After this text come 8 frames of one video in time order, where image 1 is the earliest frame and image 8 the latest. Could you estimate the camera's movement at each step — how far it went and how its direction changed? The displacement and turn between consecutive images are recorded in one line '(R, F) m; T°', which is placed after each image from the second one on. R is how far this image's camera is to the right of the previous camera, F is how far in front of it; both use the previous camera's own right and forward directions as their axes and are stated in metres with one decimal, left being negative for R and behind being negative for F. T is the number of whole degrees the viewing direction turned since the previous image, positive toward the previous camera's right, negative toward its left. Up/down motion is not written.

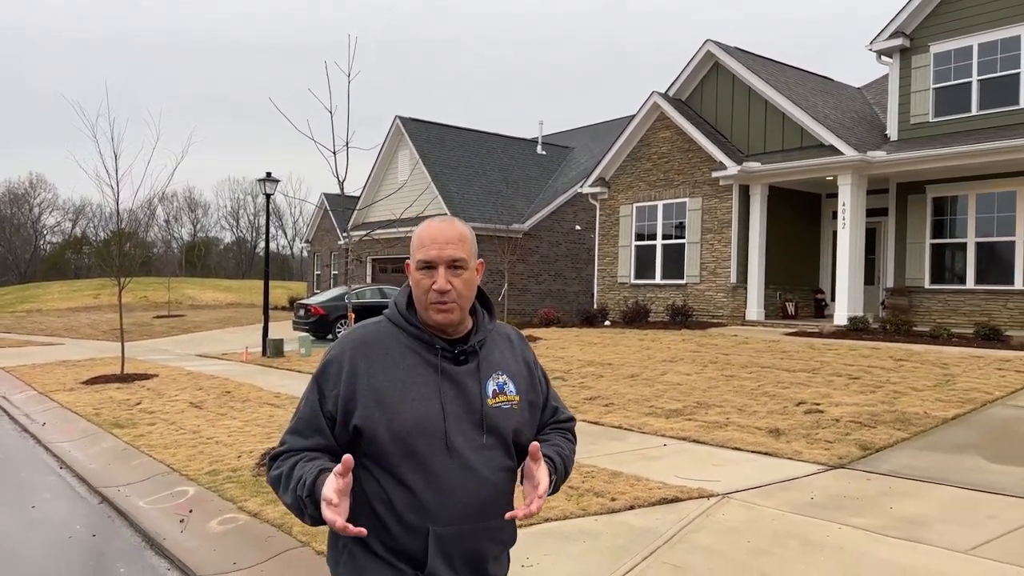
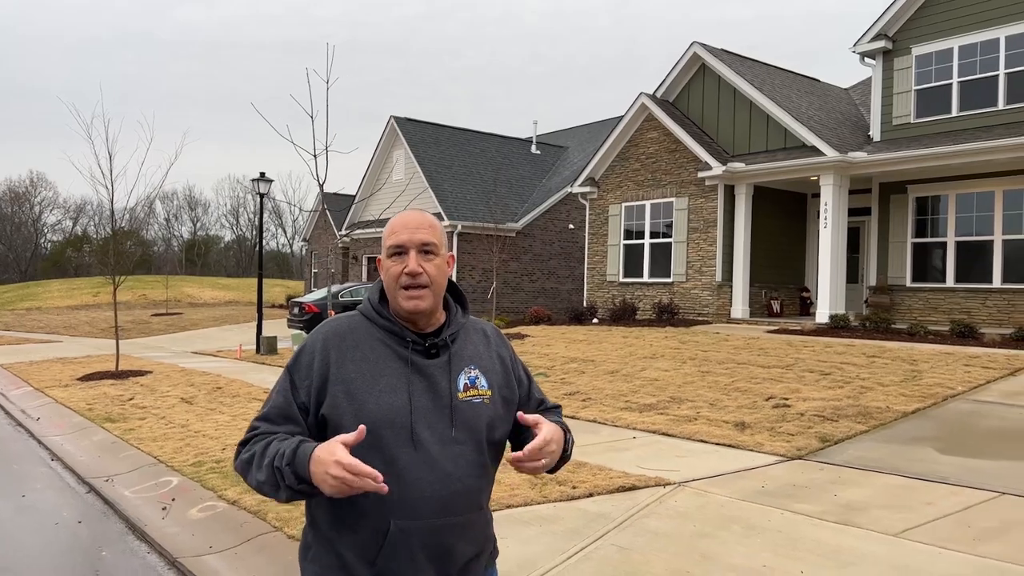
(+0.3, -0.3) m; 0°
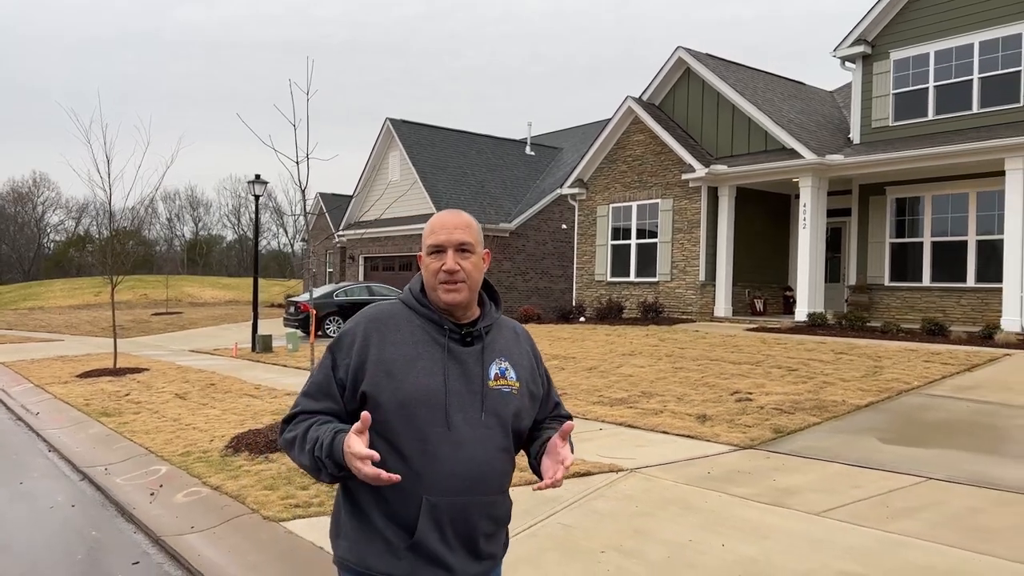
(+0.3, -0.4) m; 0°
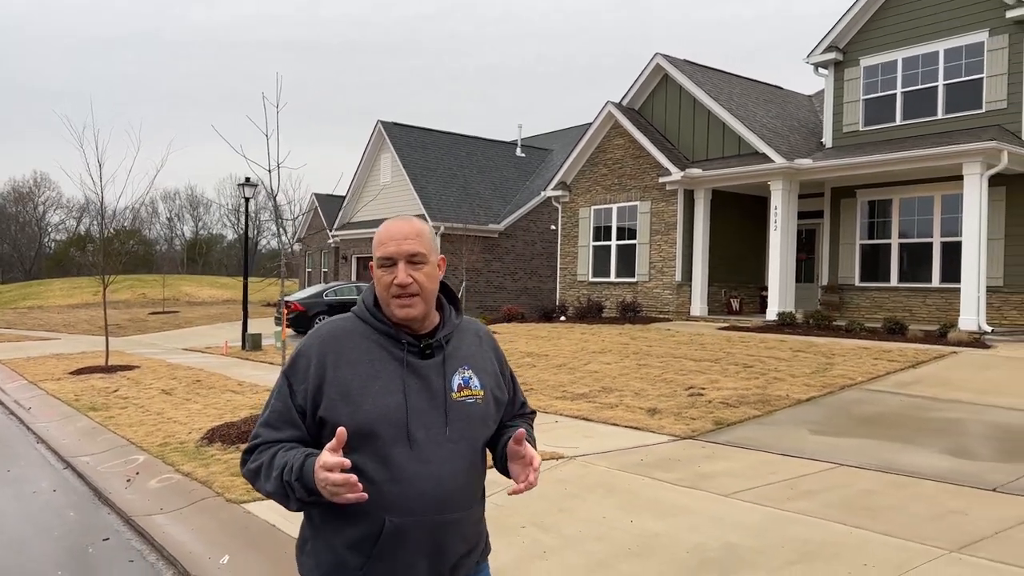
(+0.5, -0.5) m; 0°
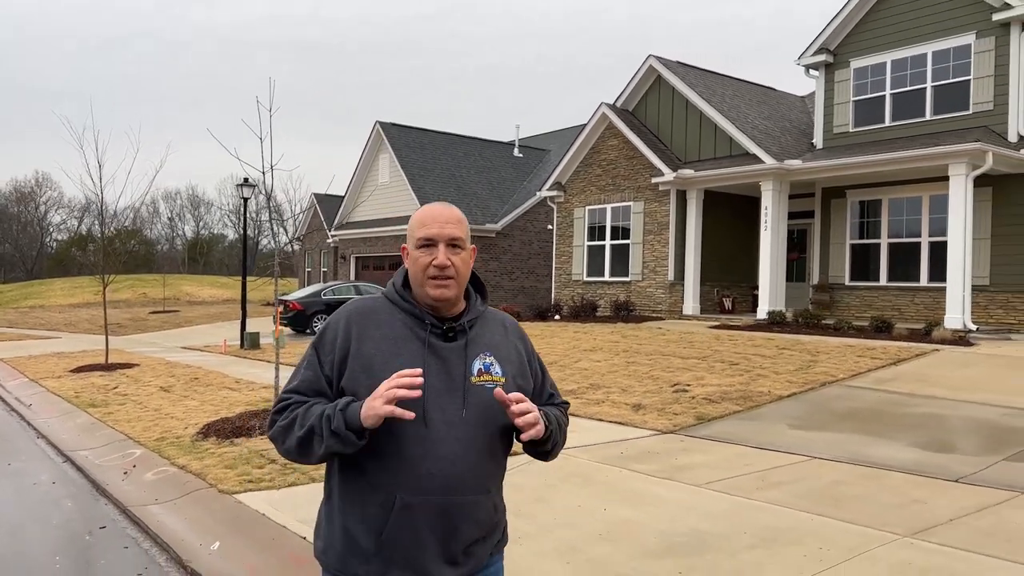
(+0.2, -0.2) m; 0°
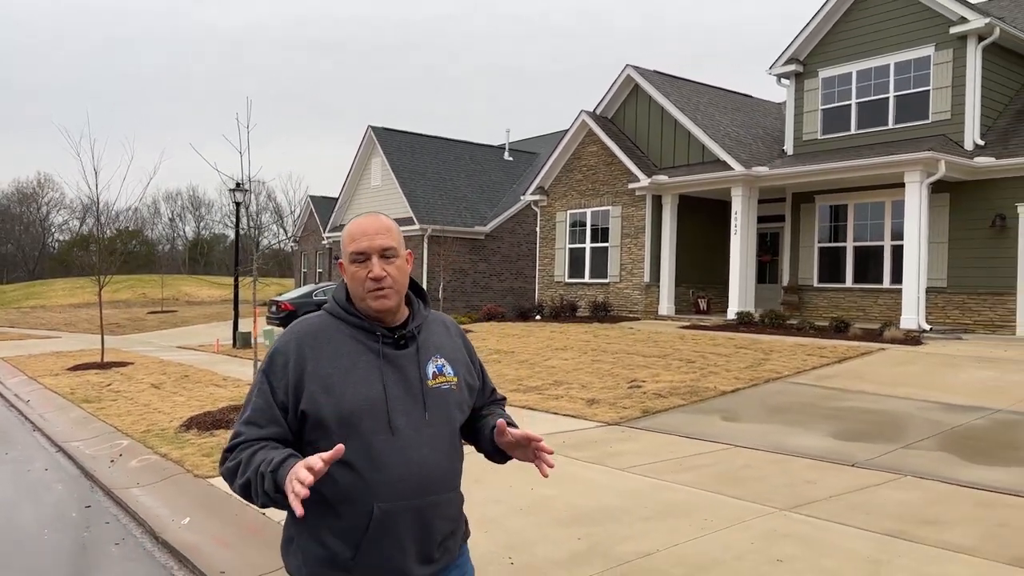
(+0.5, -0.6) m; 0°
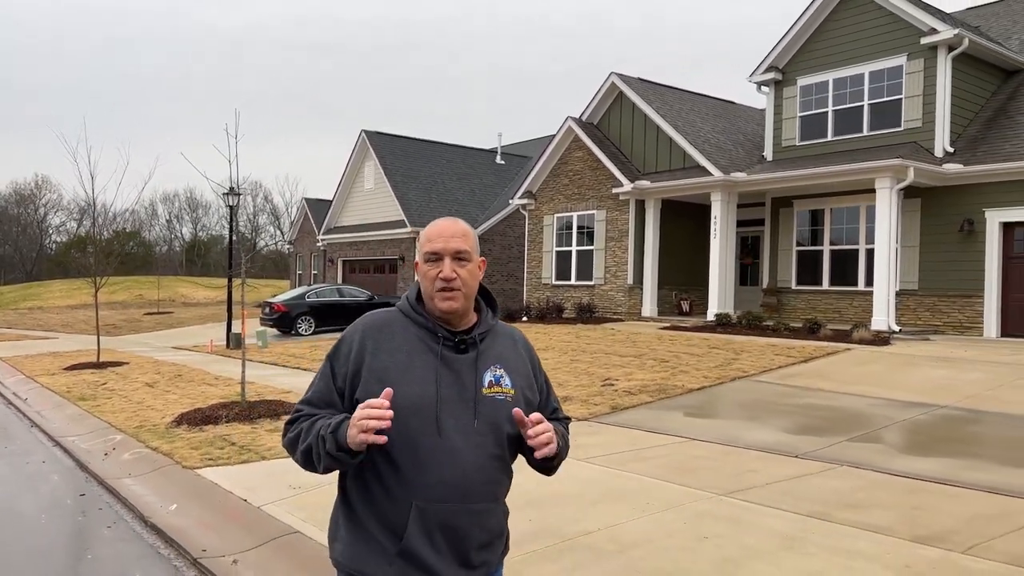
(+0.3, -0.4) m; 0°
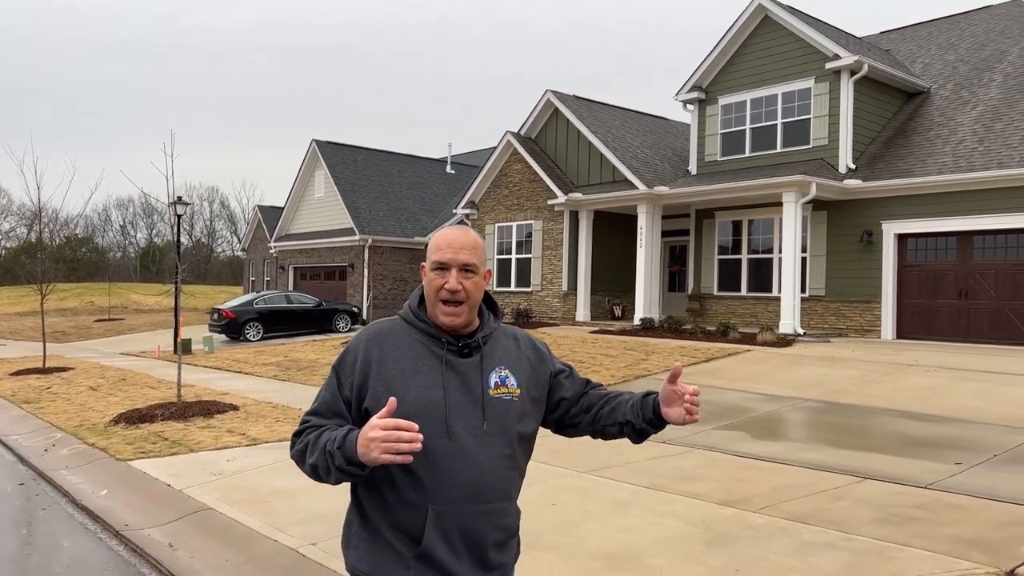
(+0.6, -0.9) m; +3°
